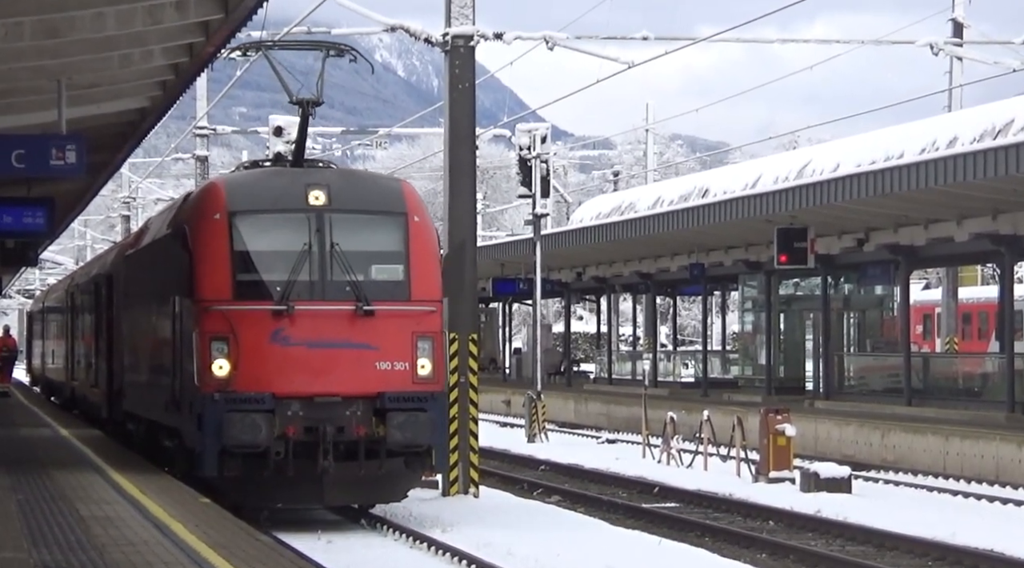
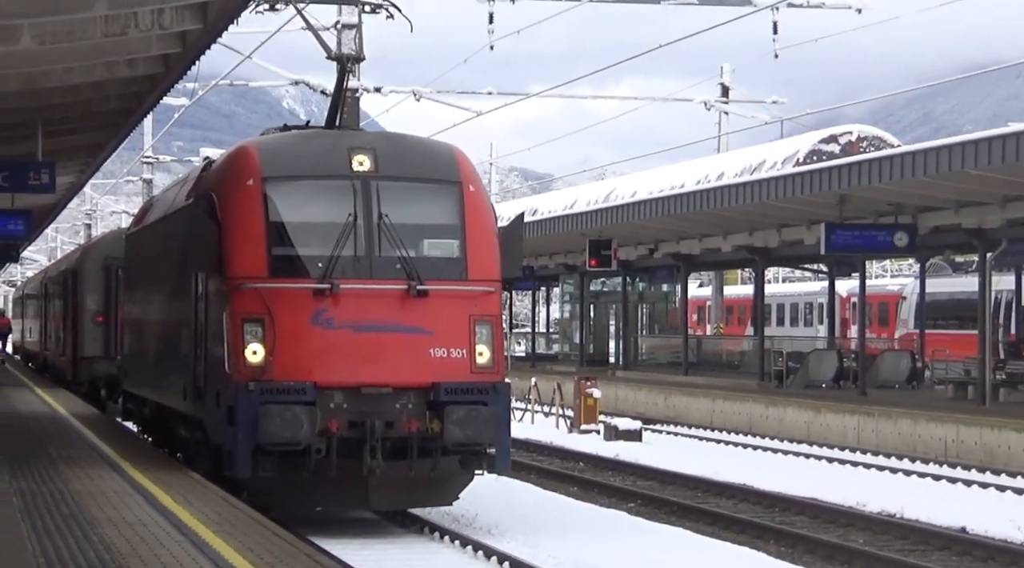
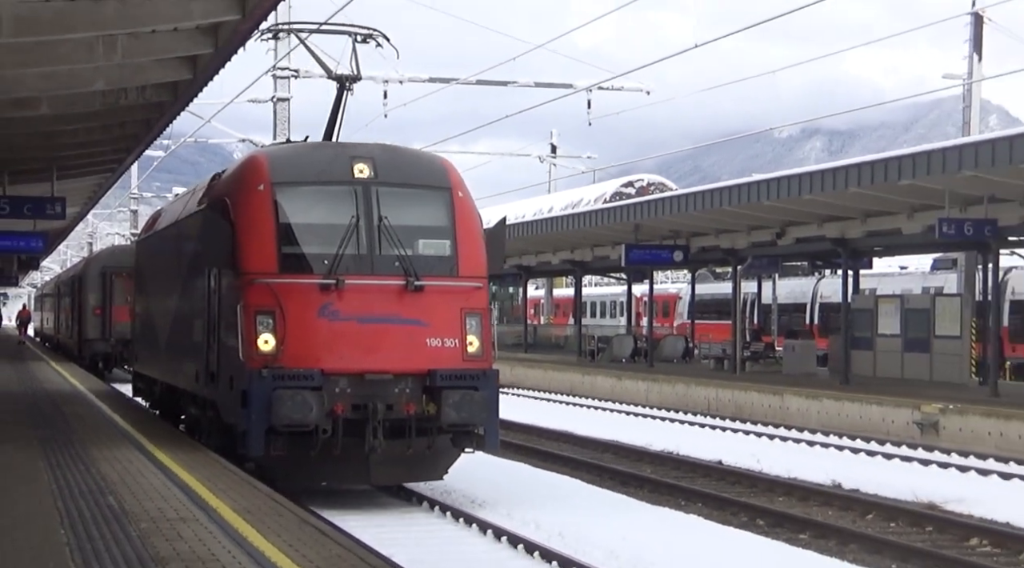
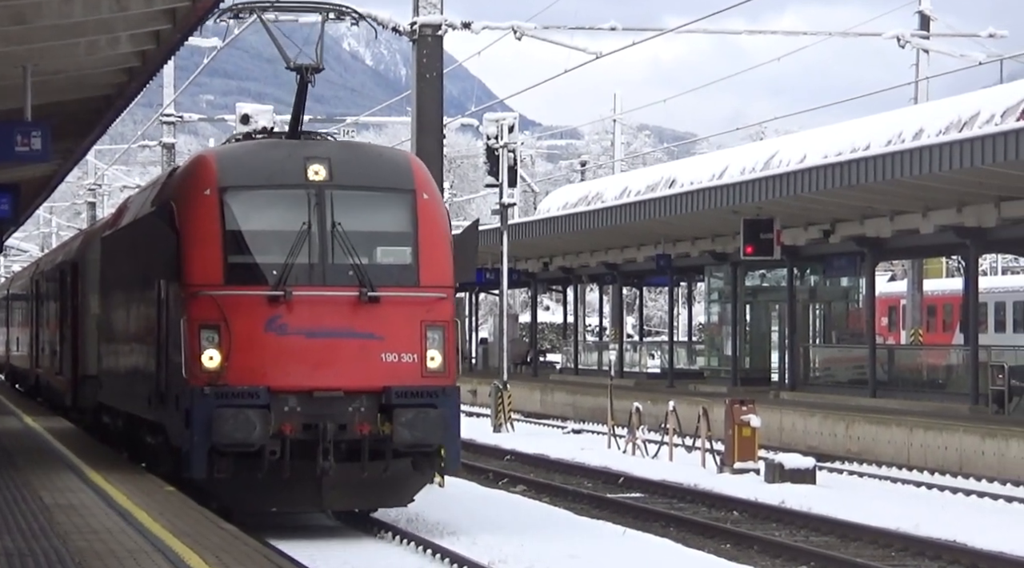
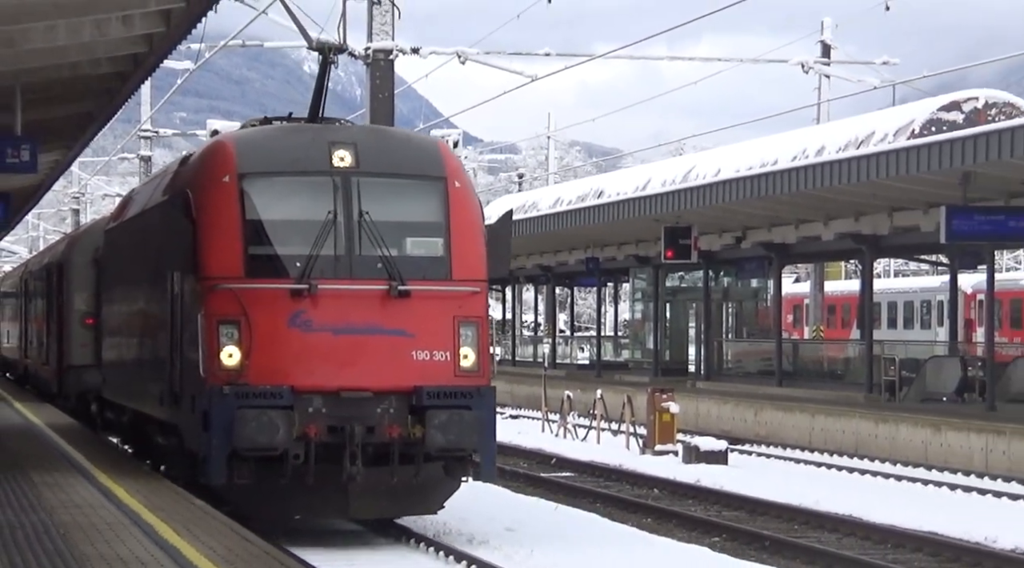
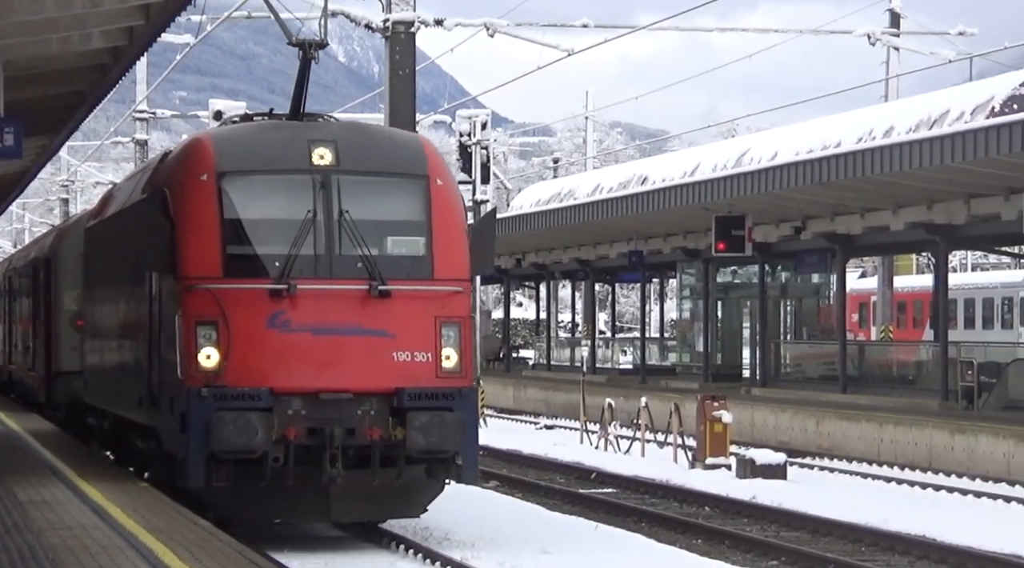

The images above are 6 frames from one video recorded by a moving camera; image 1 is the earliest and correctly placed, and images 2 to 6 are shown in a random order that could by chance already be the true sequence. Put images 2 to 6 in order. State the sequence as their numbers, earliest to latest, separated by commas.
4, 6, 5, 2, 3
